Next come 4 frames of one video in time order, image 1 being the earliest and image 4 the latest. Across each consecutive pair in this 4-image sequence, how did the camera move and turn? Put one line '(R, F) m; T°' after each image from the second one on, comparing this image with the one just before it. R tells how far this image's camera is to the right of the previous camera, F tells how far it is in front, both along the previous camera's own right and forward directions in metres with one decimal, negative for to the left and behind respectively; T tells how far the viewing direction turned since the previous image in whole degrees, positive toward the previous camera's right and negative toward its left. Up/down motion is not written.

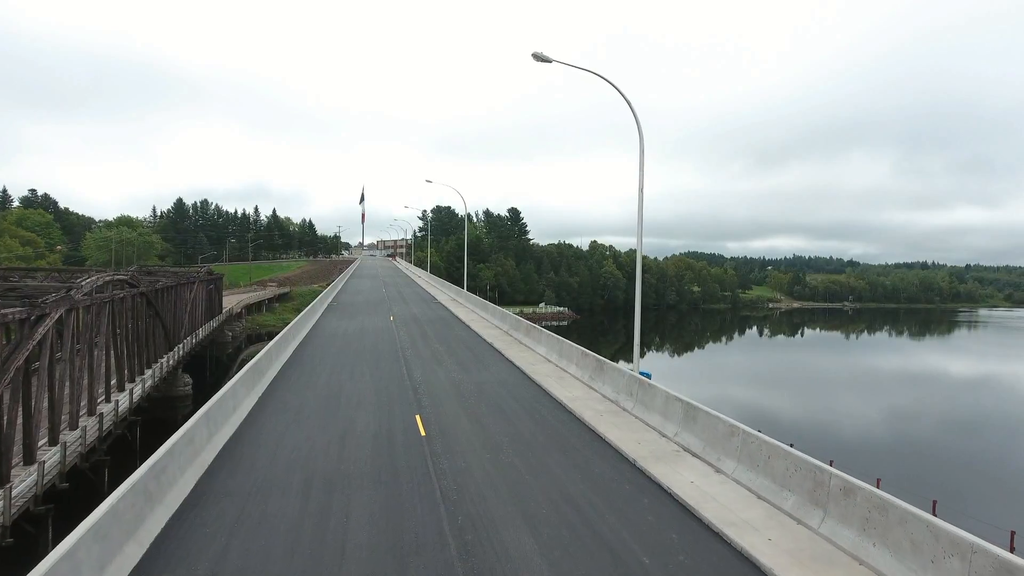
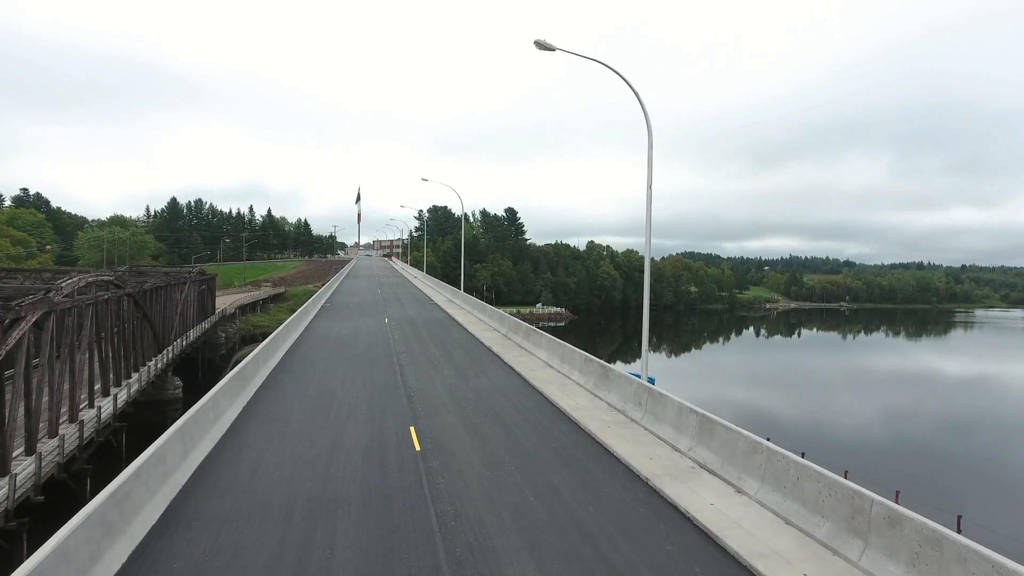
(-0.1, +0.8) m; 0°
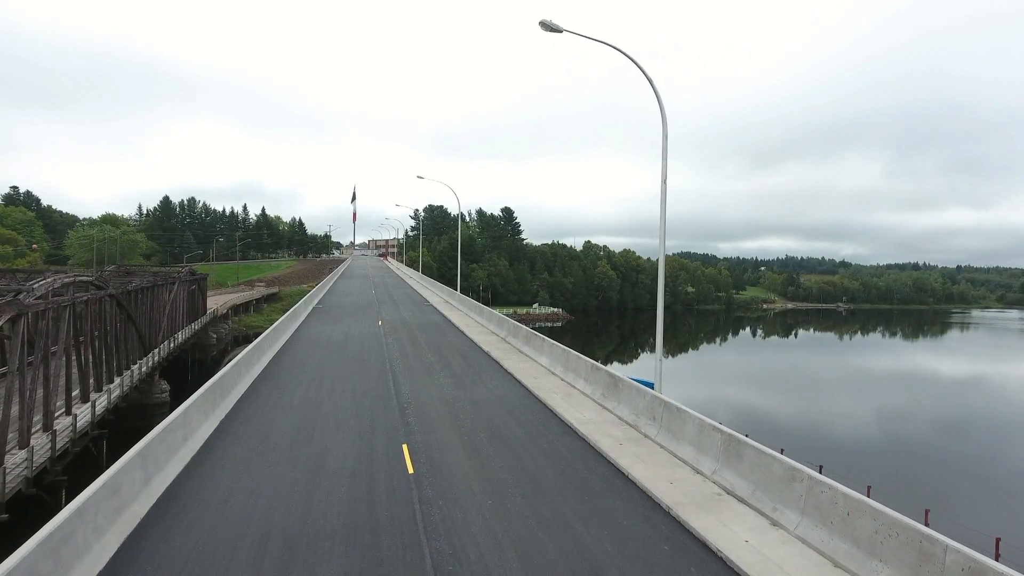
(-0.1, +1.0) m; 0°
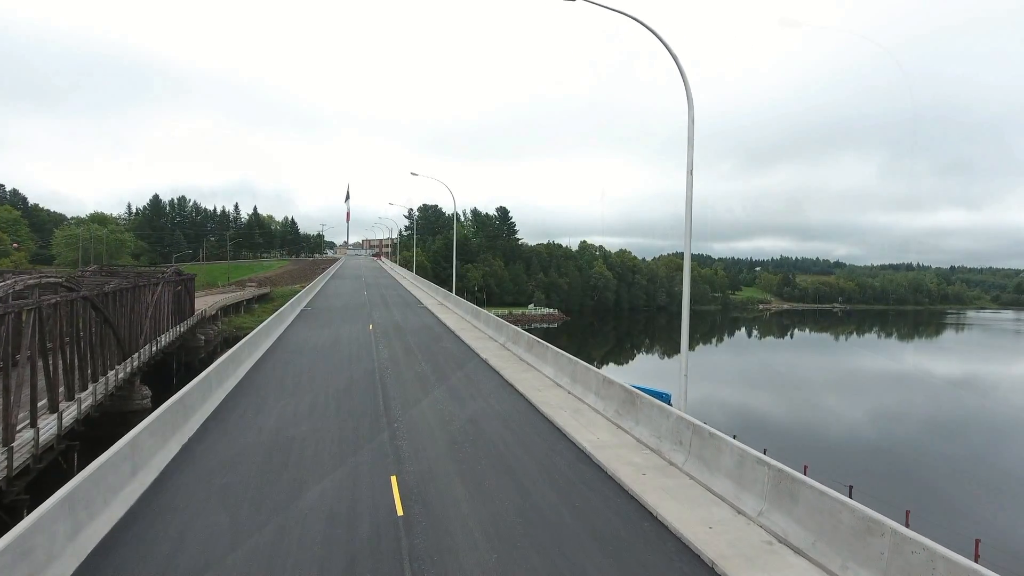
(-0.2, +1.4) m; +1°
